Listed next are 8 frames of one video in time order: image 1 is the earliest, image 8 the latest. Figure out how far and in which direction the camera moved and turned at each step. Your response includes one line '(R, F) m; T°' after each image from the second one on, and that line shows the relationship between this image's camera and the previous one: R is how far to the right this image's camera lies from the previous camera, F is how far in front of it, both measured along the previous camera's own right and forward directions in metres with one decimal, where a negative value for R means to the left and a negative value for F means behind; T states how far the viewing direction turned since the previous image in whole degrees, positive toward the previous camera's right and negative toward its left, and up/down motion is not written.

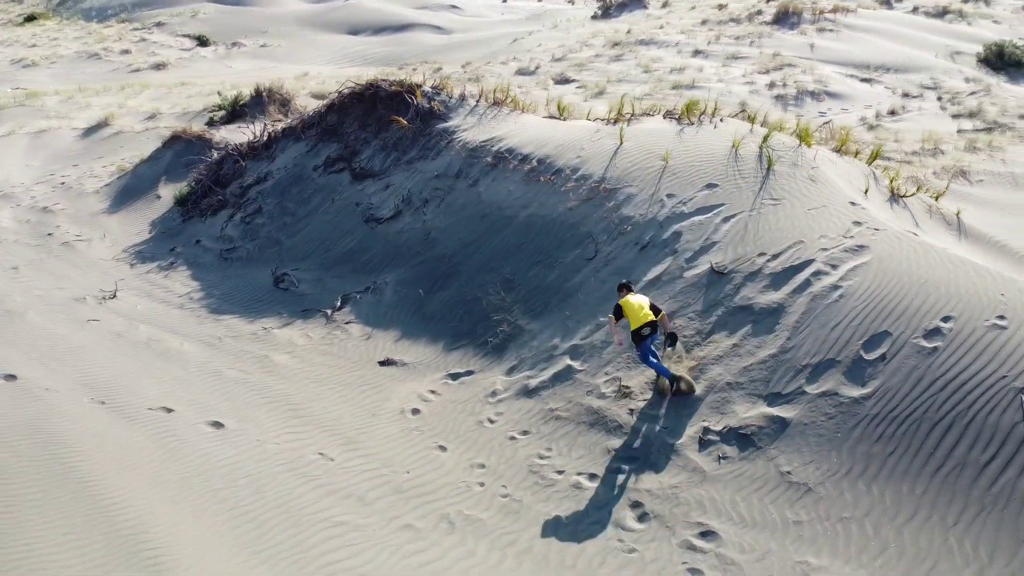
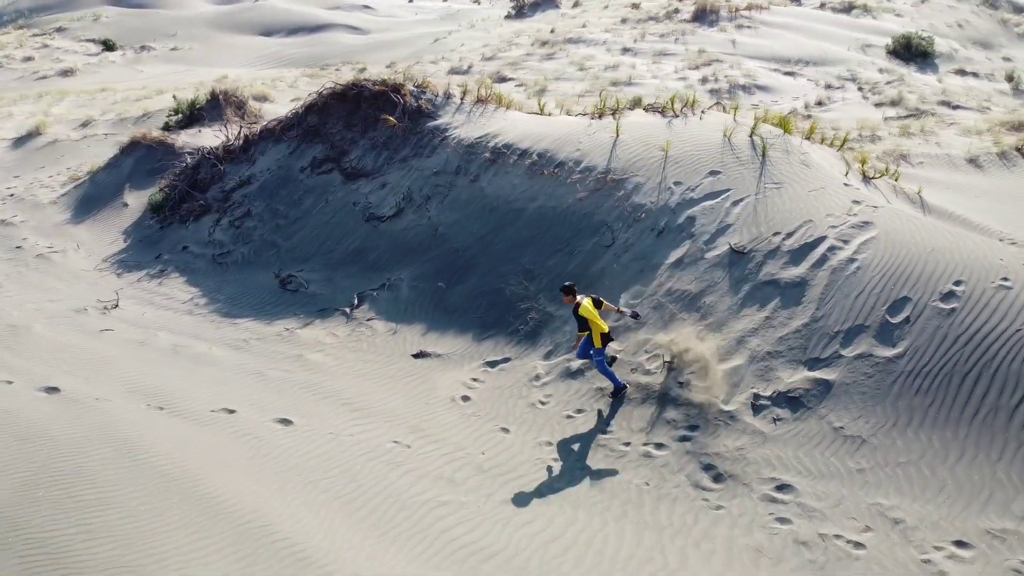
(-1.1, -0.2) m; +7°
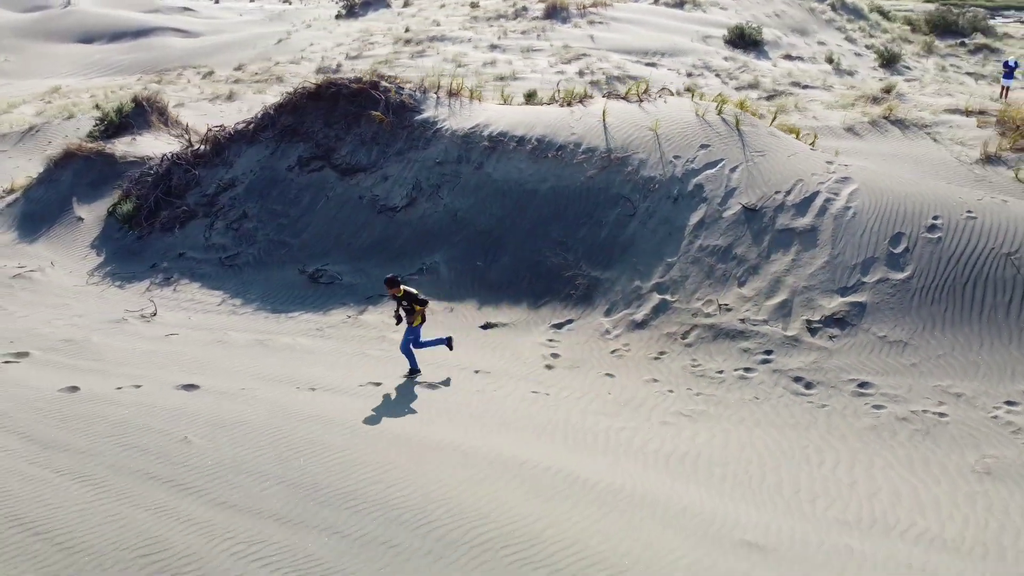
(-2.3, -0.5) m; +13°
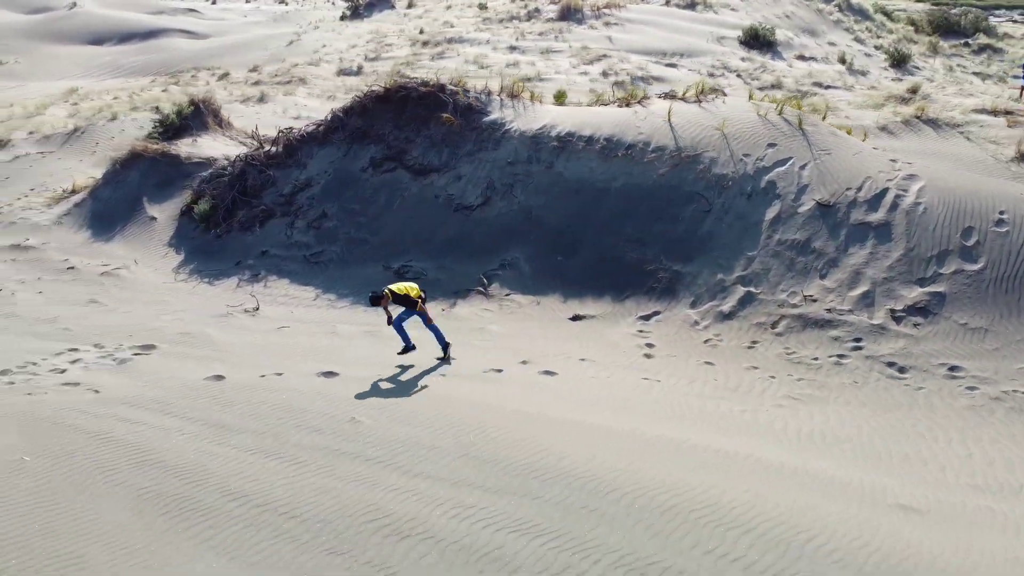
(-1.1, -0.4) m; +1°
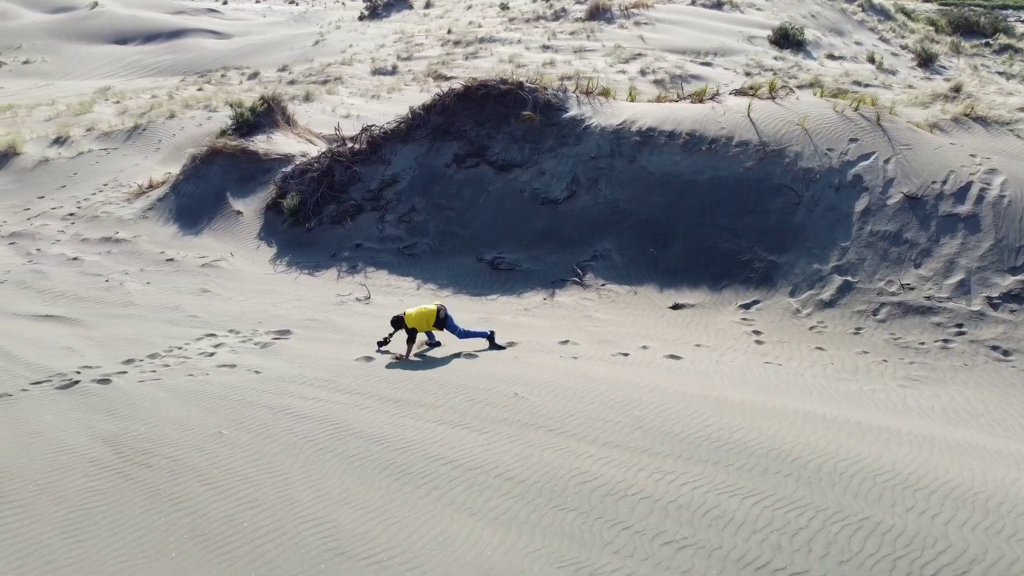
(-1.1, -0.3) m; 0°
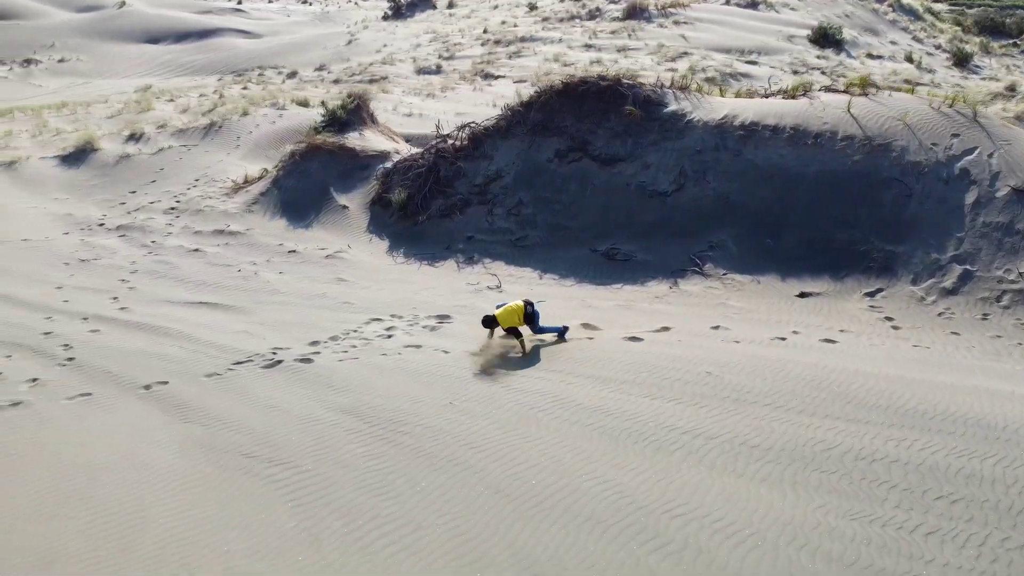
(-1.5, -0.3) m; 0°
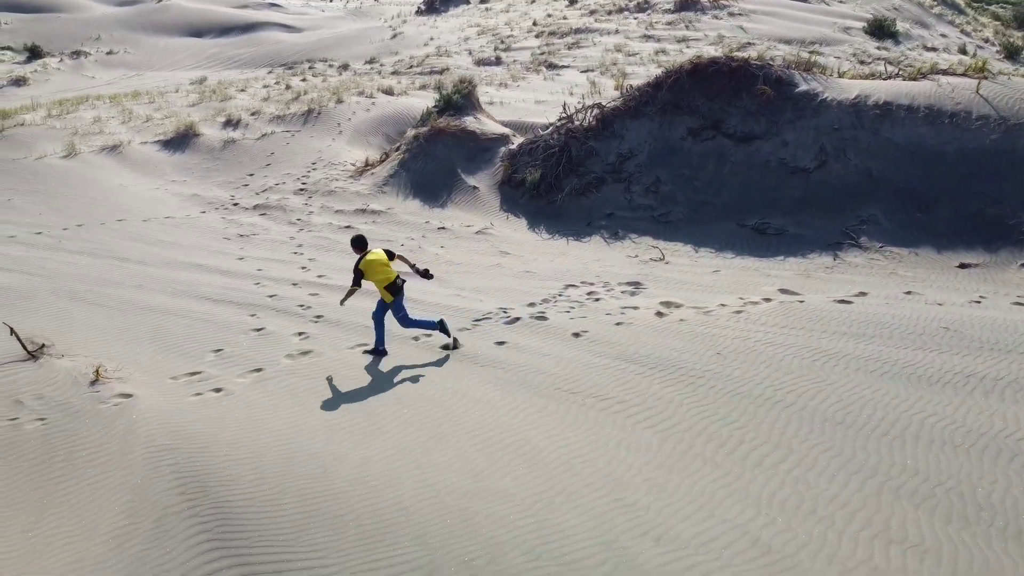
(-1.9, -0.3) m; 0°
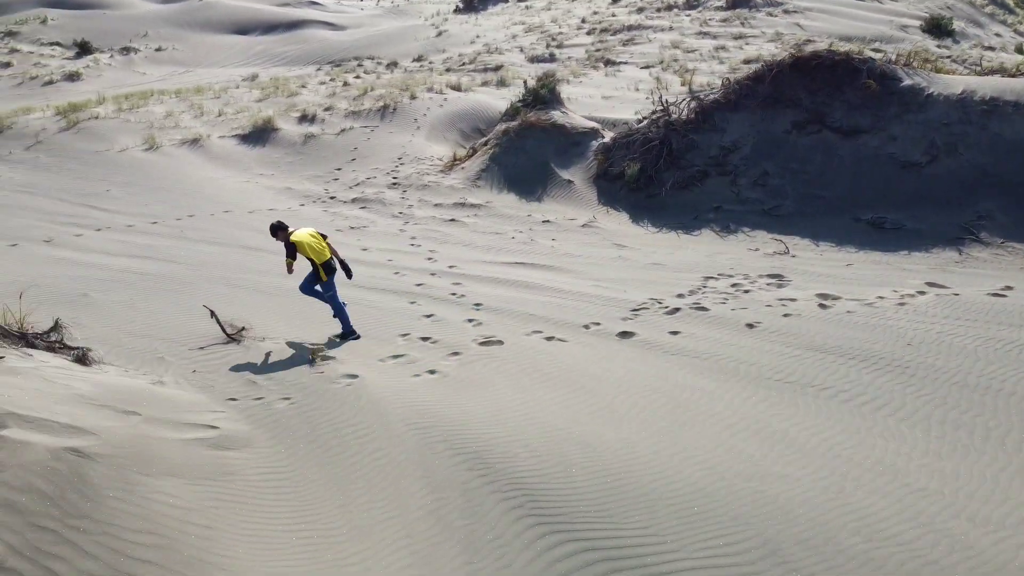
(-1.3, 0.0) m; -1°
